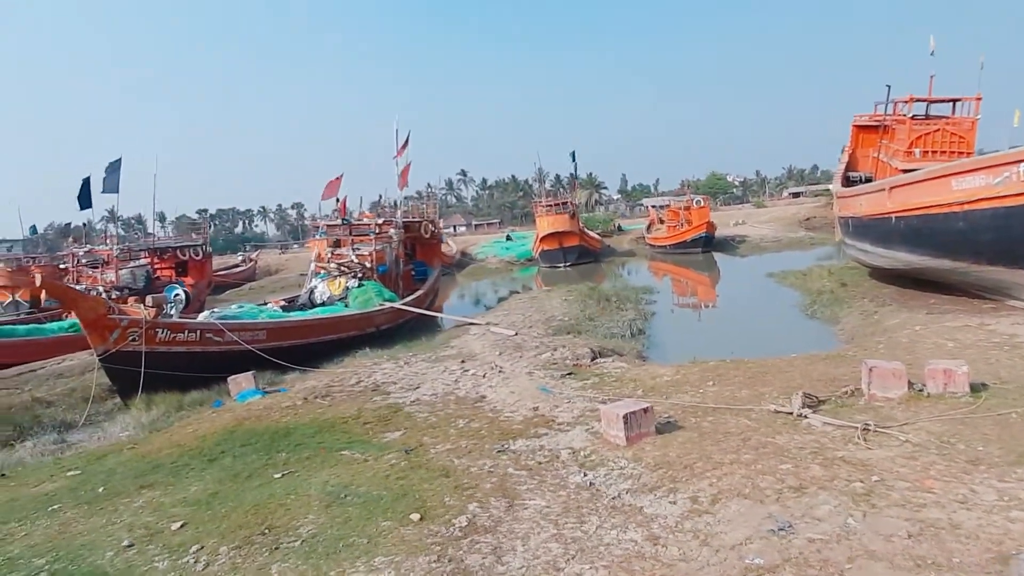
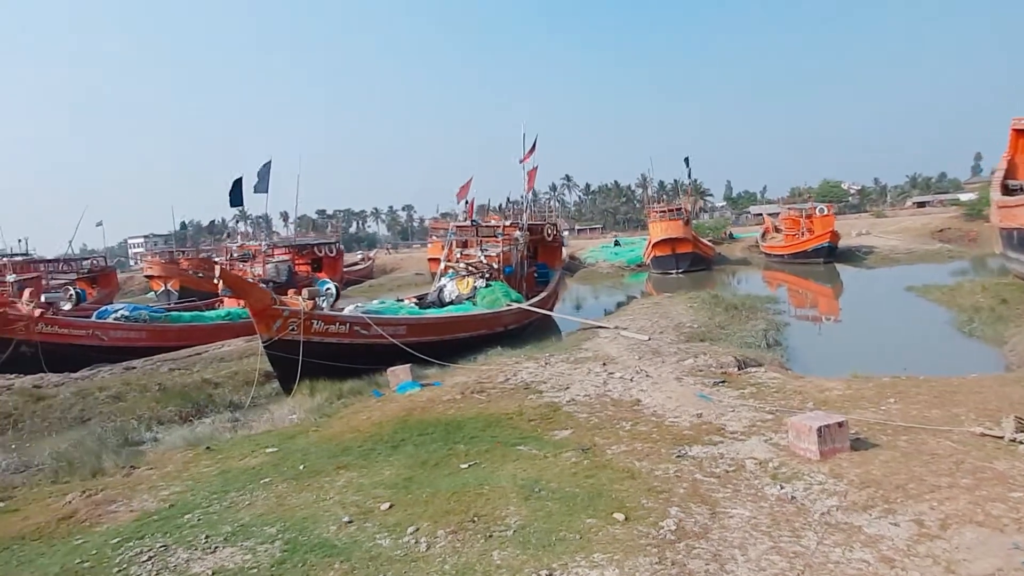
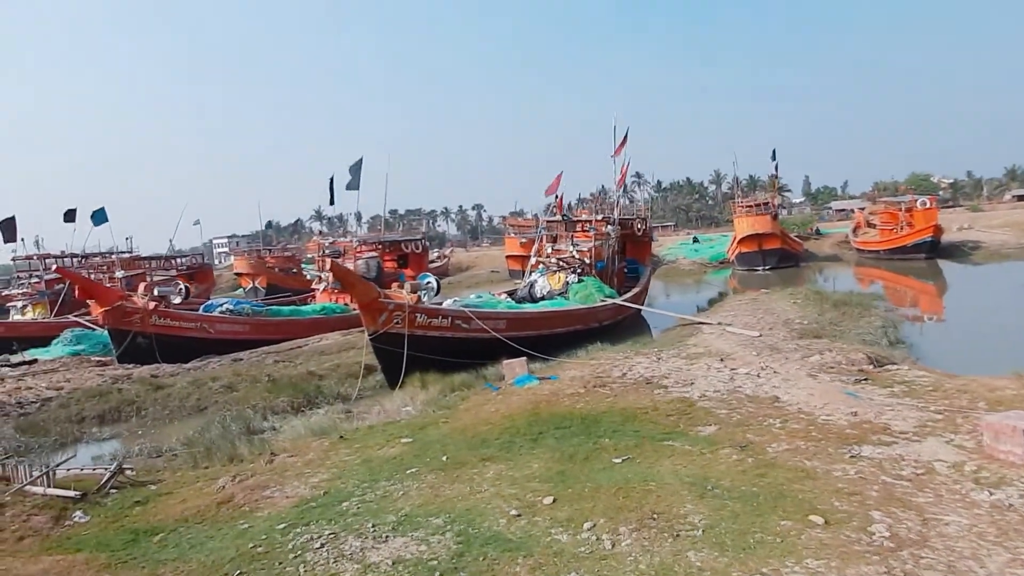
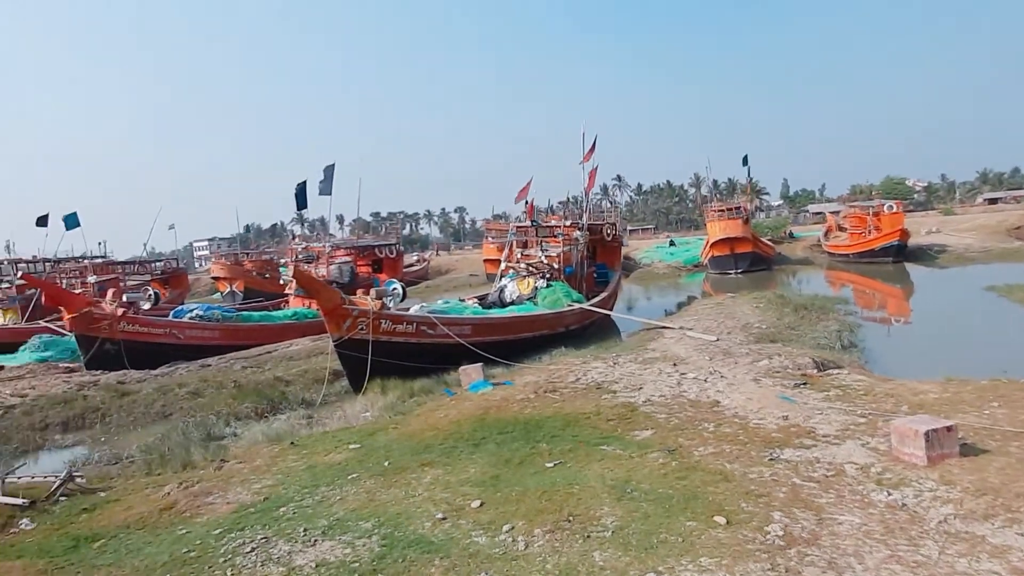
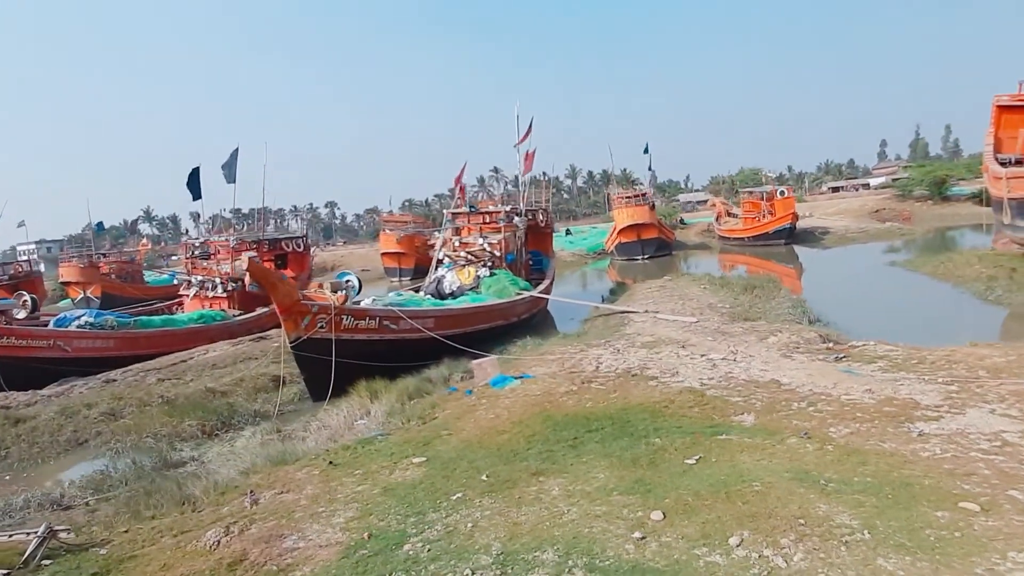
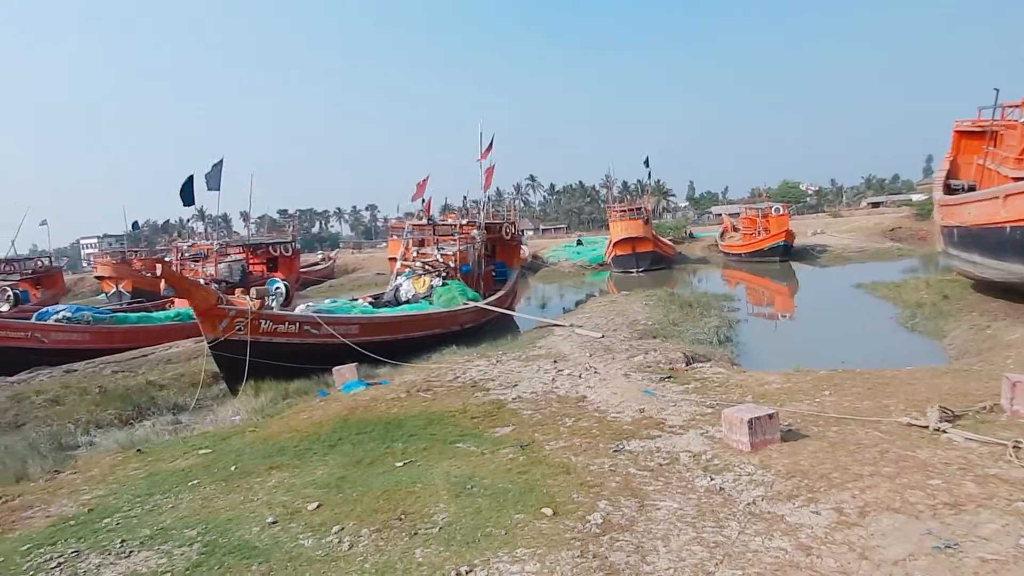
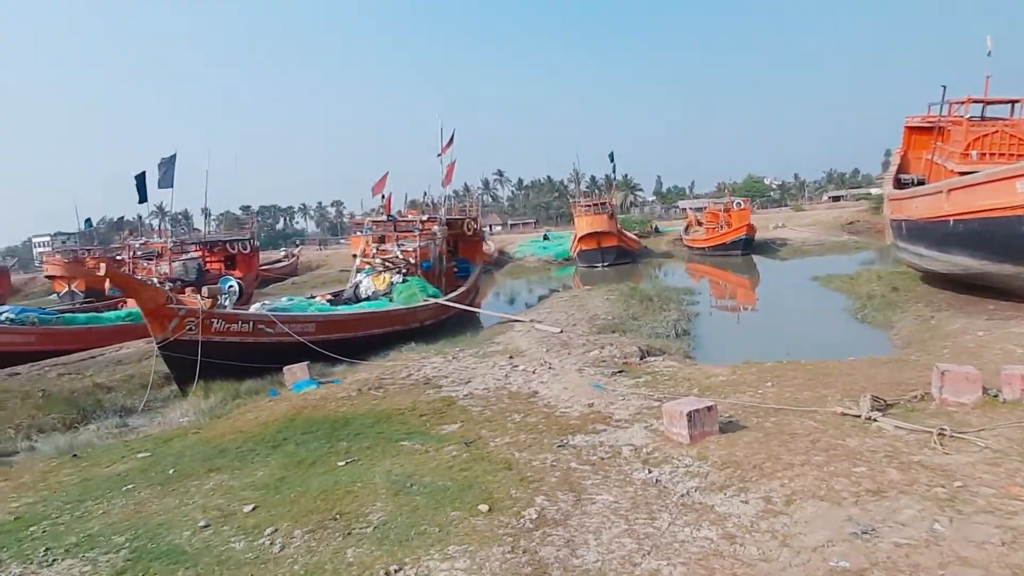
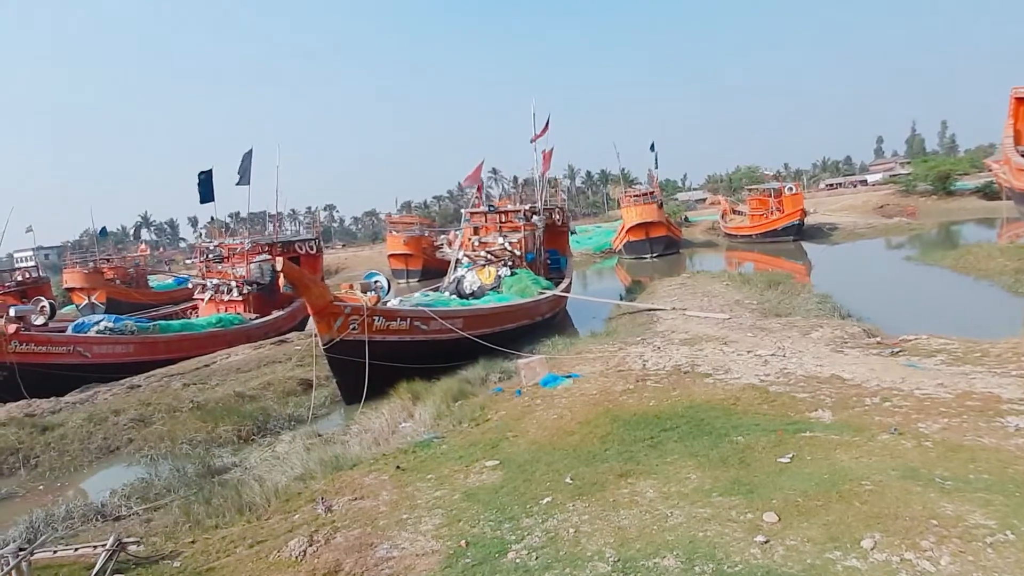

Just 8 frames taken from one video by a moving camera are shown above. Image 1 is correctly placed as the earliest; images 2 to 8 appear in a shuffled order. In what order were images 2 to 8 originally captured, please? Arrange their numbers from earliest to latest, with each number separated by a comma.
7, 6, 2, 4, 3, 5, 8
